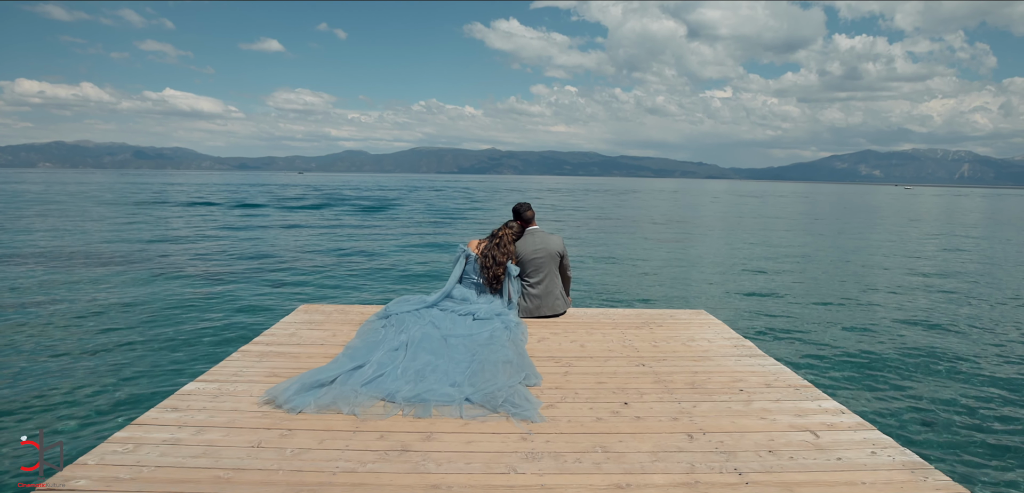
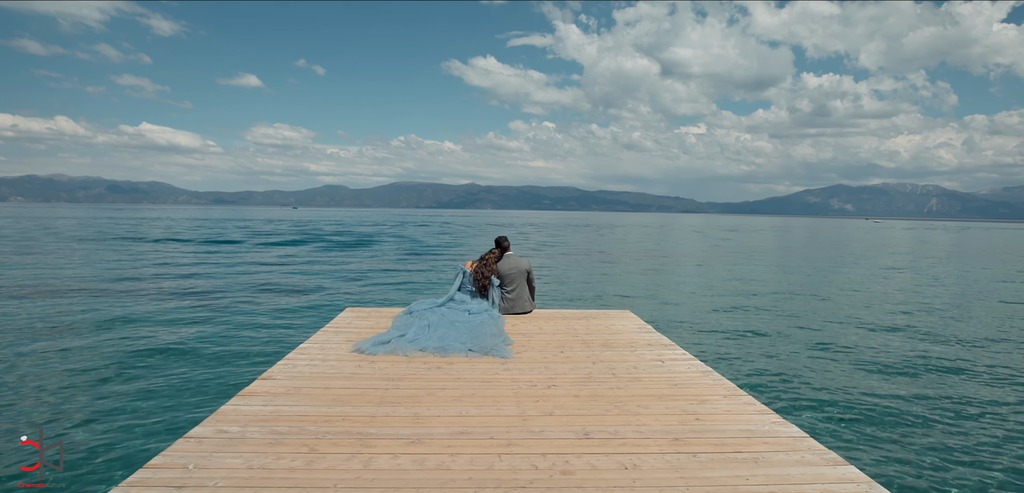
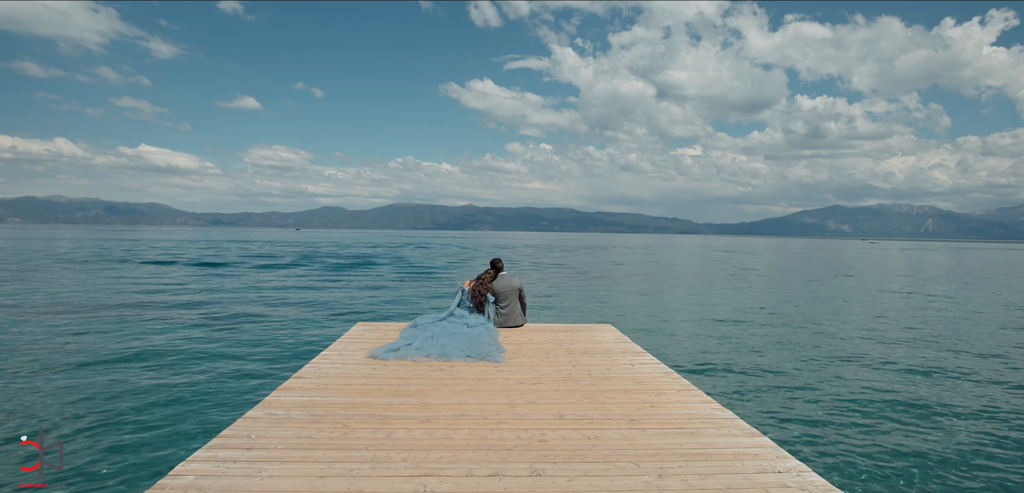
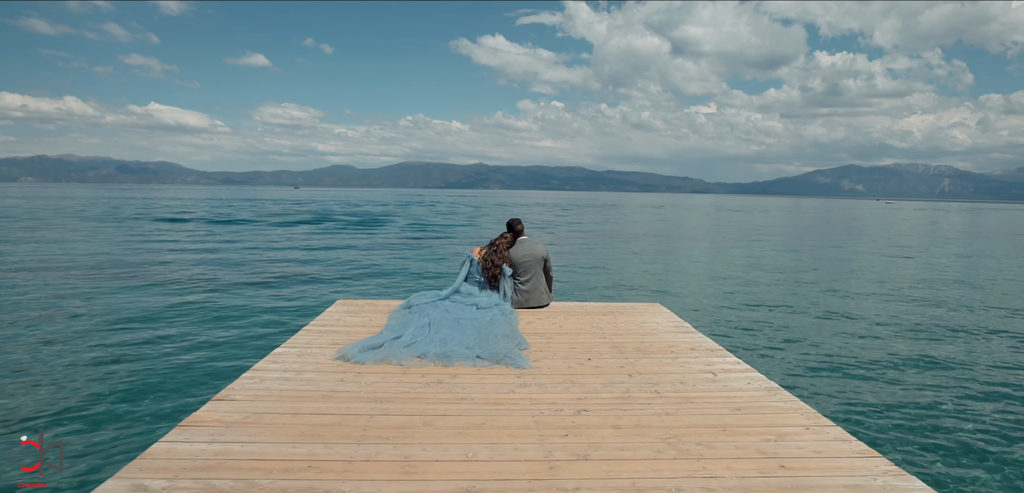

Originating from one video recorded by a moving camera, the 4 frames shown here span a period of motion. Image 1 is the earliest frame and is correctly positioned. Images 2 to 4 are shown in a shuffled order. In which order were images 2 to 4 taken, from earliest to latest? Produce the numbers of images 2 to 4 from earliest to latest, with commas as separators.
4, 2, 3
